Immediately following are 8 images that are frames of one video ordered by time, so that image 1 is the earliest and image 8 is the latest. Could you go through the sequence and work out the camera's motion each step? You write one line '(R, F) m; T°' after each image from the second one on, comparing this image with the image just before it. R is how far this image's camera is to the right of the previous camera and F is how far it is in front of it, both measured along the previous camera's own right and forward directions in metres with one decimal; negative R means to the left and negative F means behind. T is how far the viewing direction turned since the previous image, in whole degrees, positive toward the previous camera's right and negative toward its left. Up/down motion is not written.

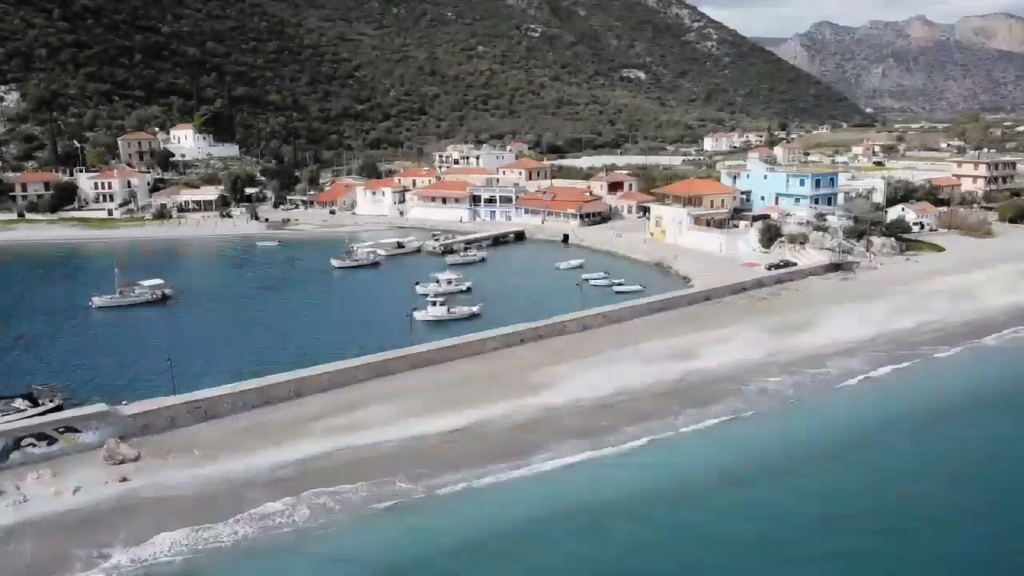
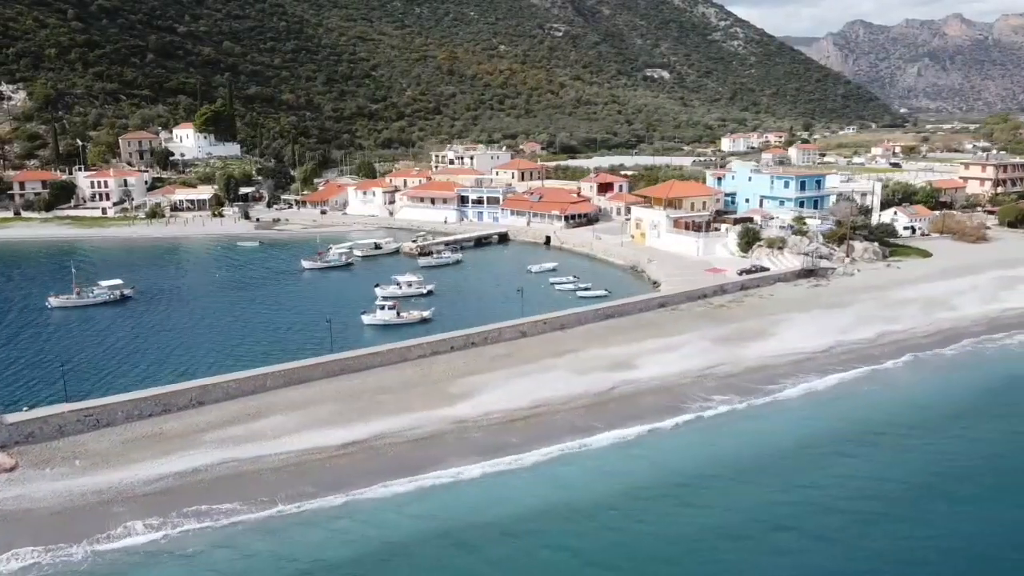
(+3.8, +1.3) m; -2°
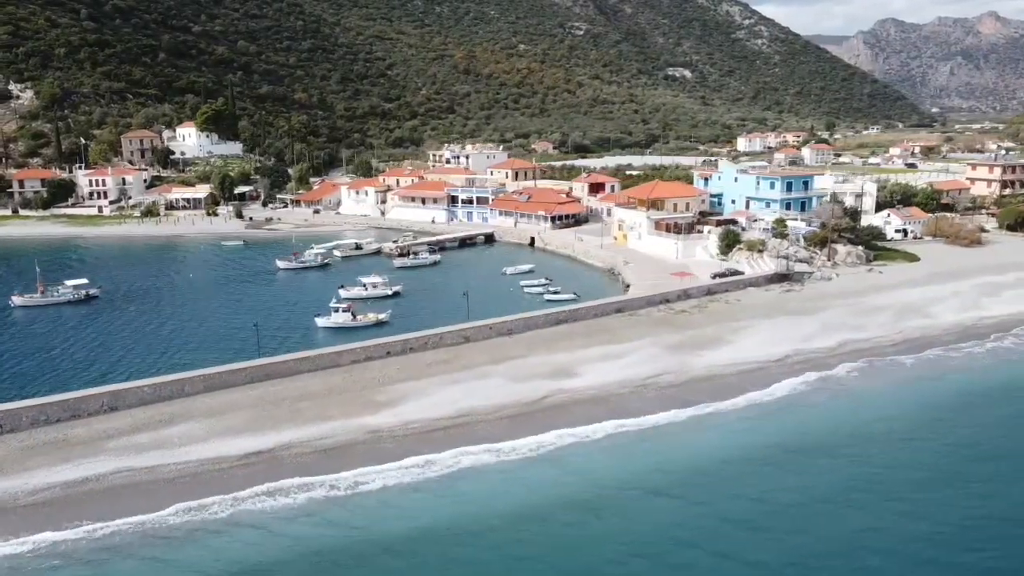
(+3.3, +1.1) m; -2°
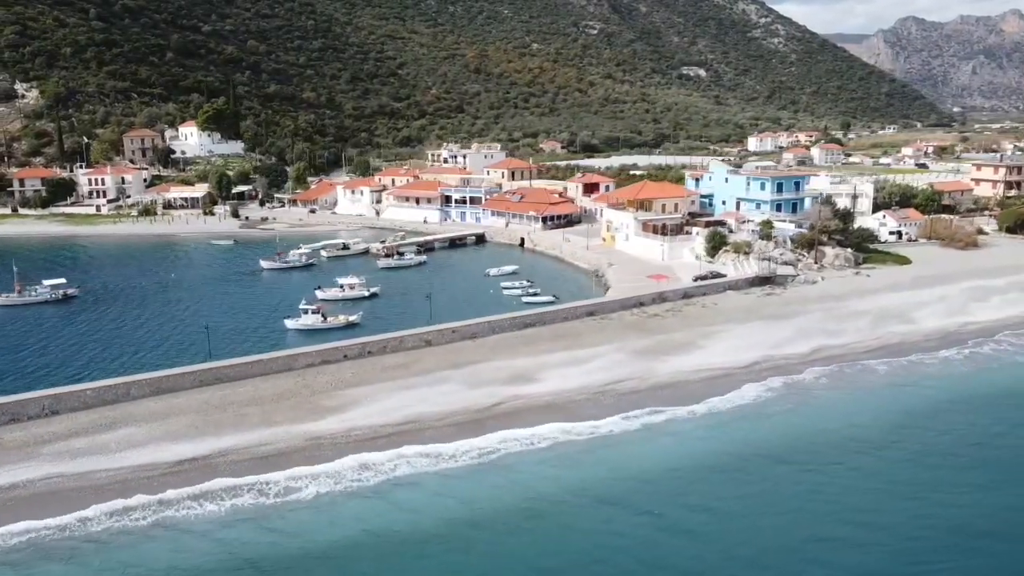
(+2.1, +0.7) m; -1°
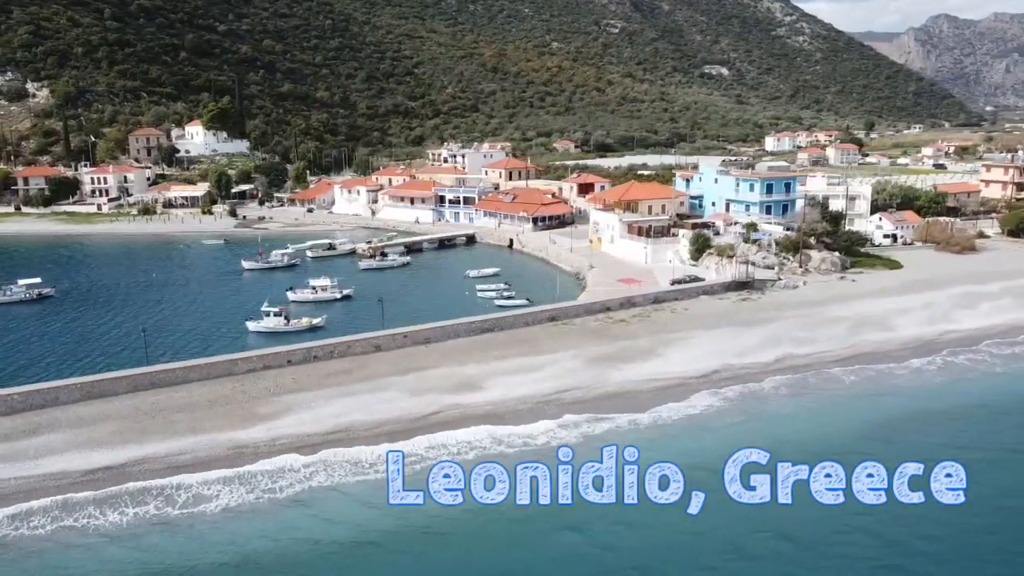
(+2.8, +1.0) m; -2°
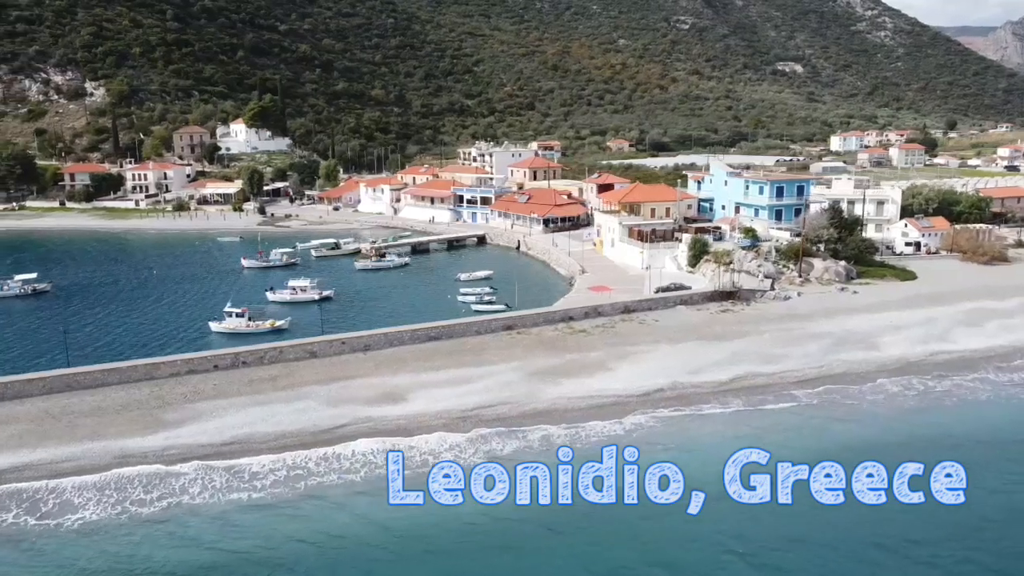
(+4.9, +1.8) m; -5°
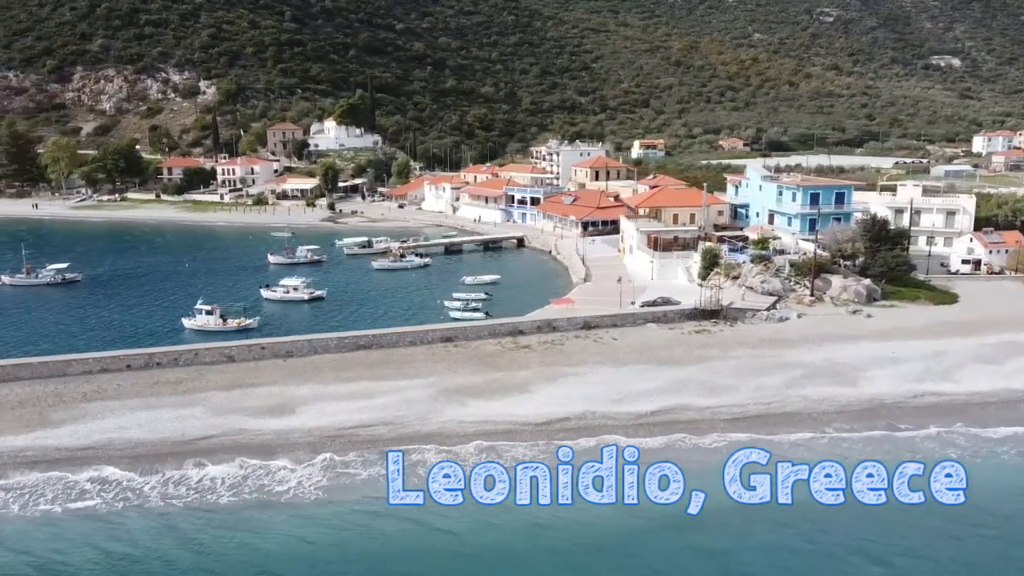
(+7.5, +2.8) m; -10°
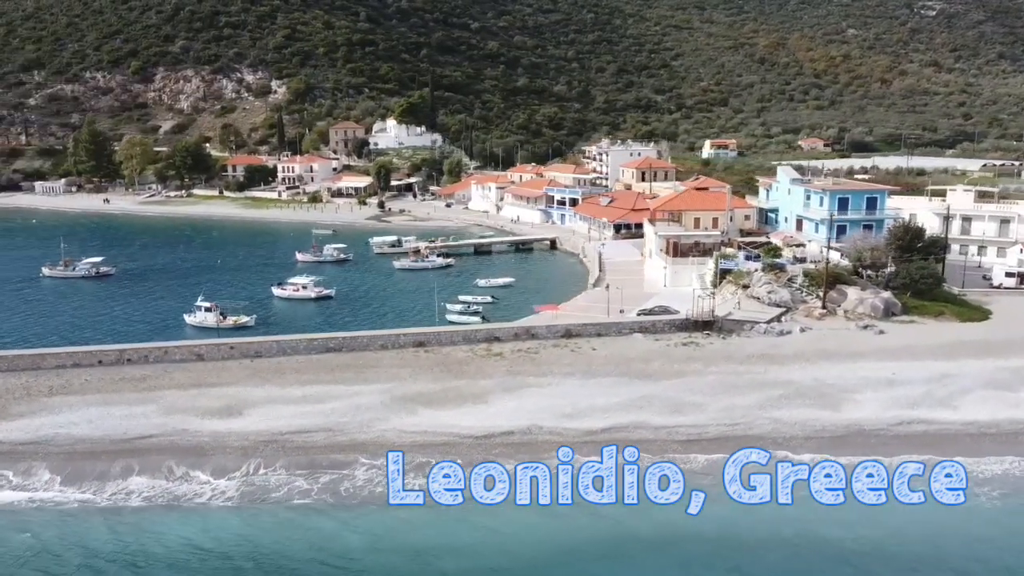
(+4.2, +1.3) m; -6°
